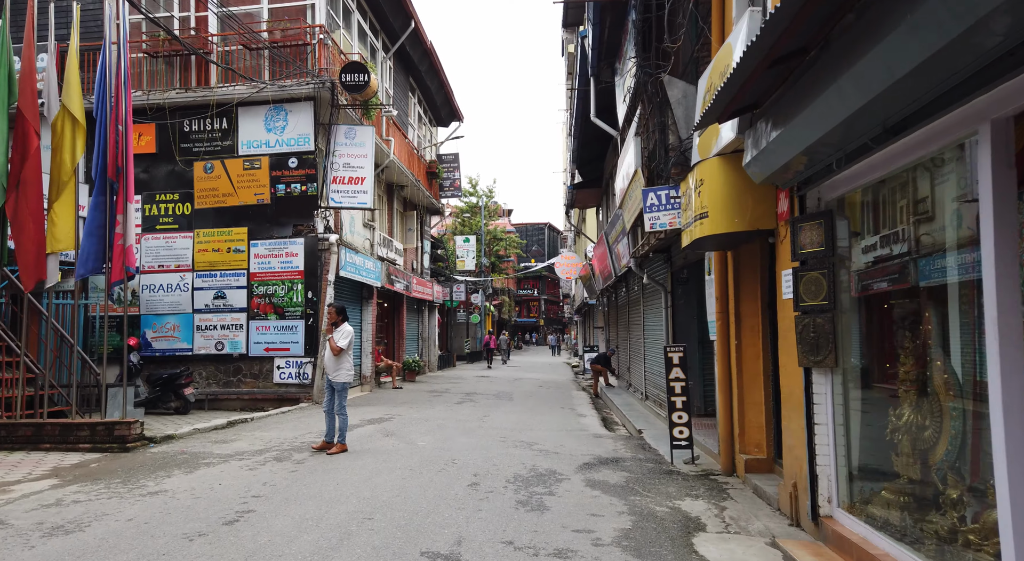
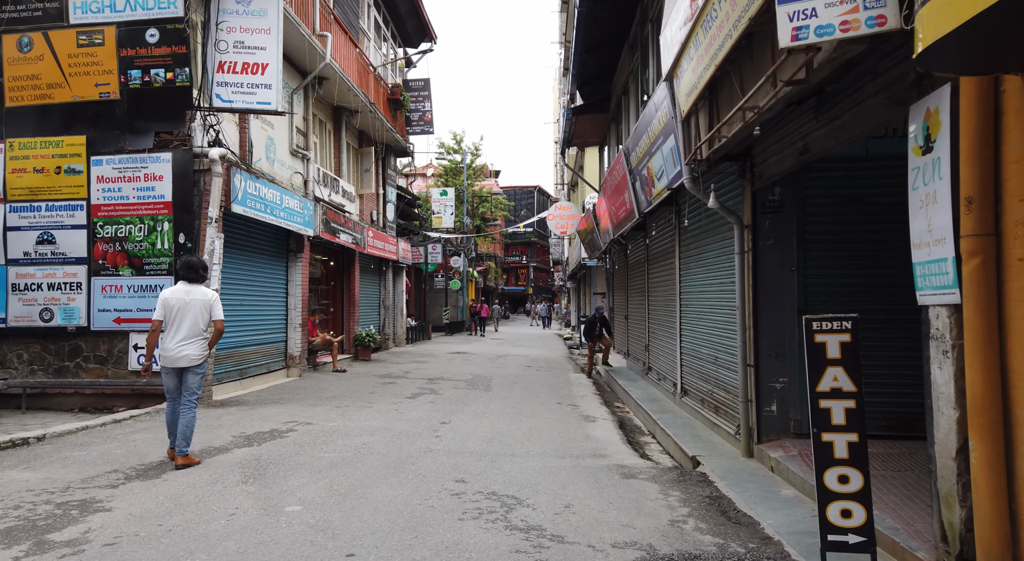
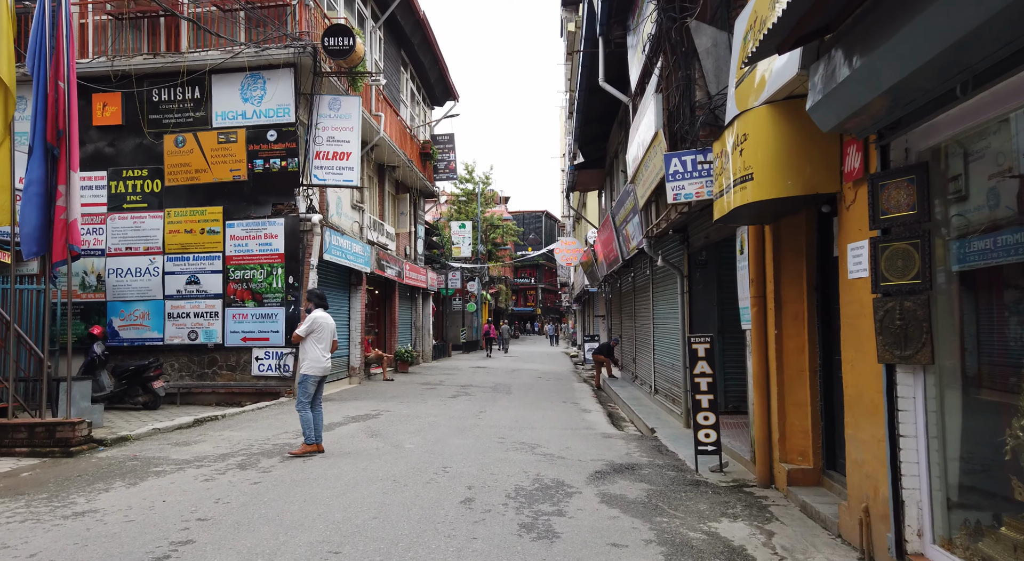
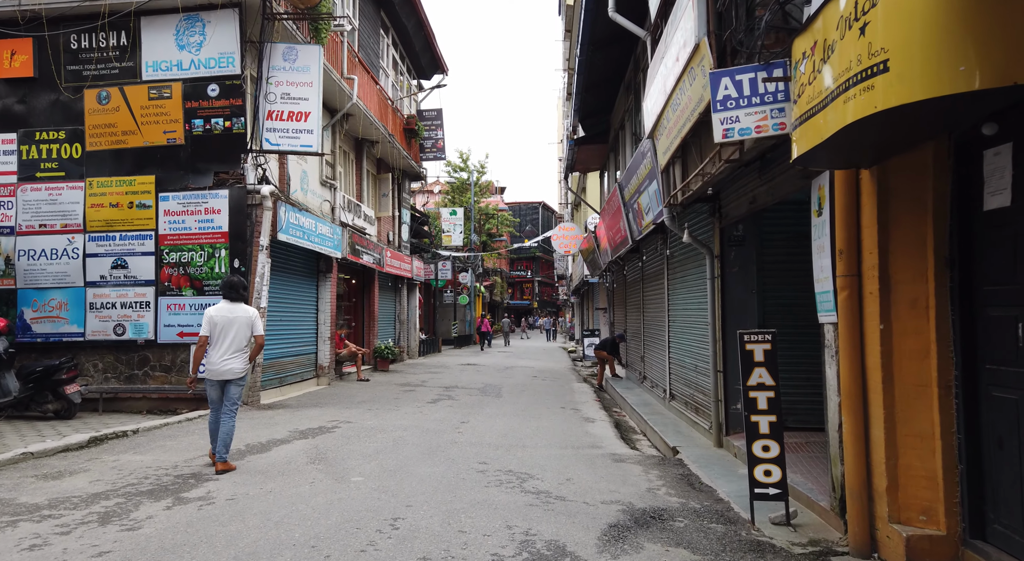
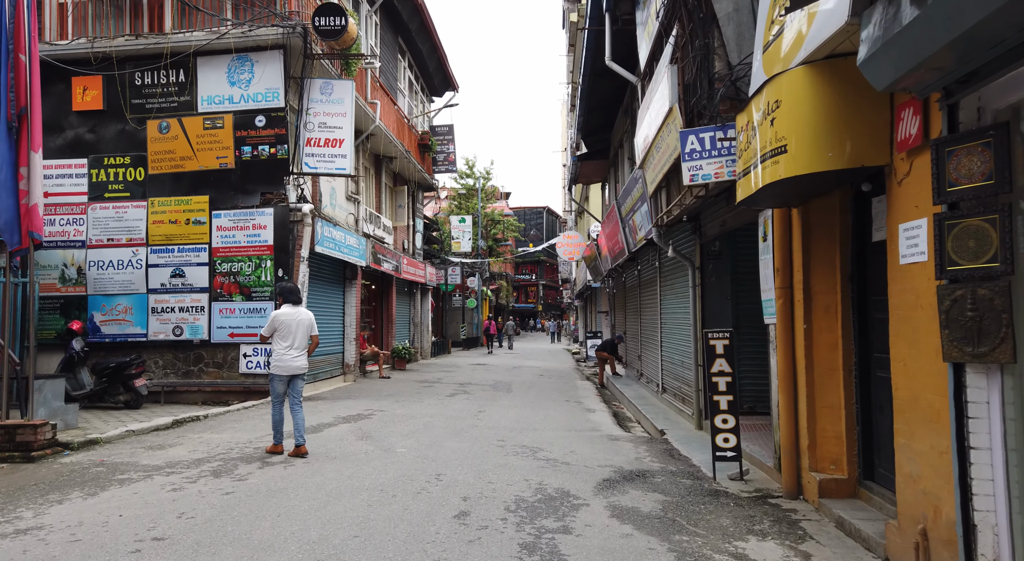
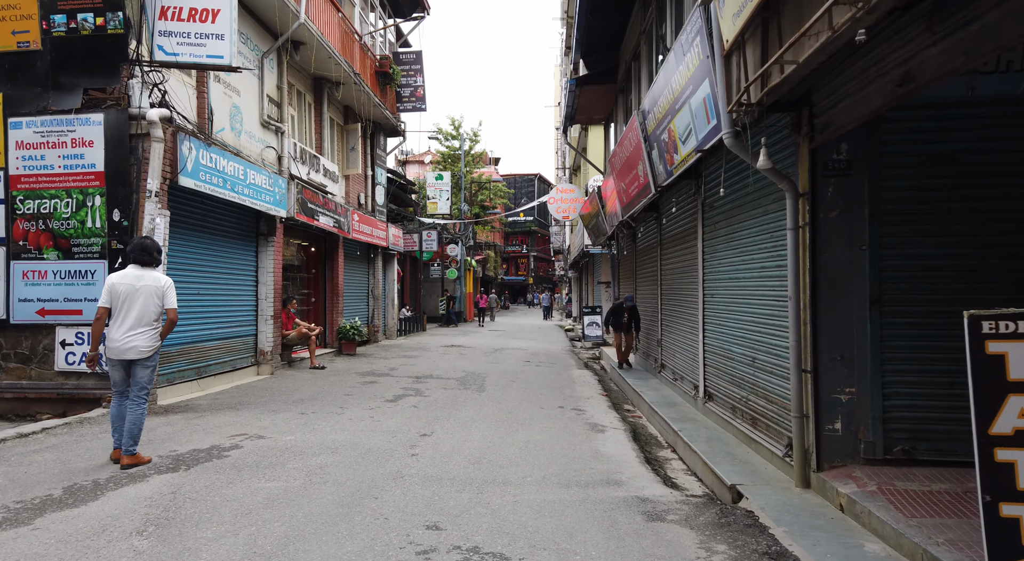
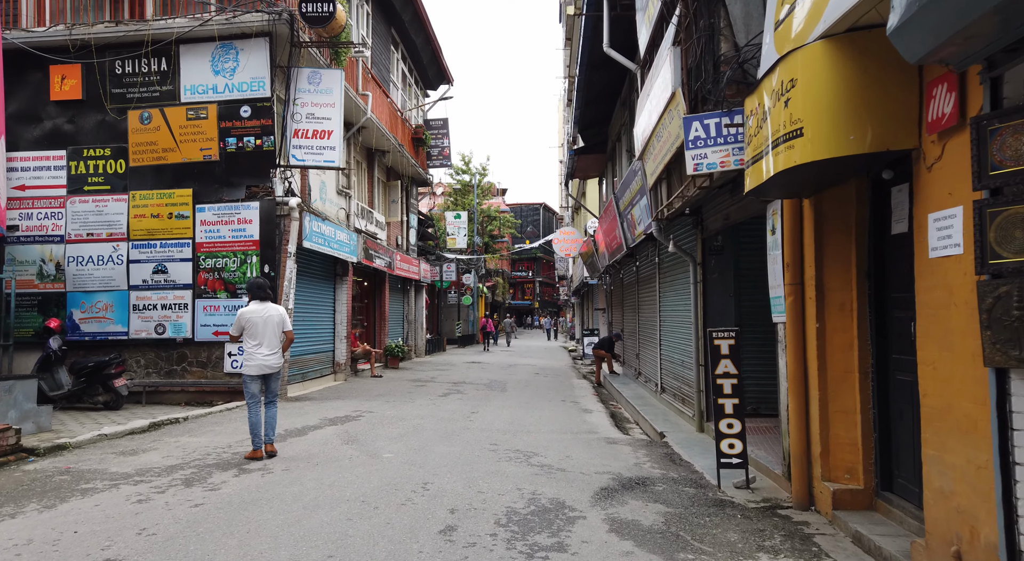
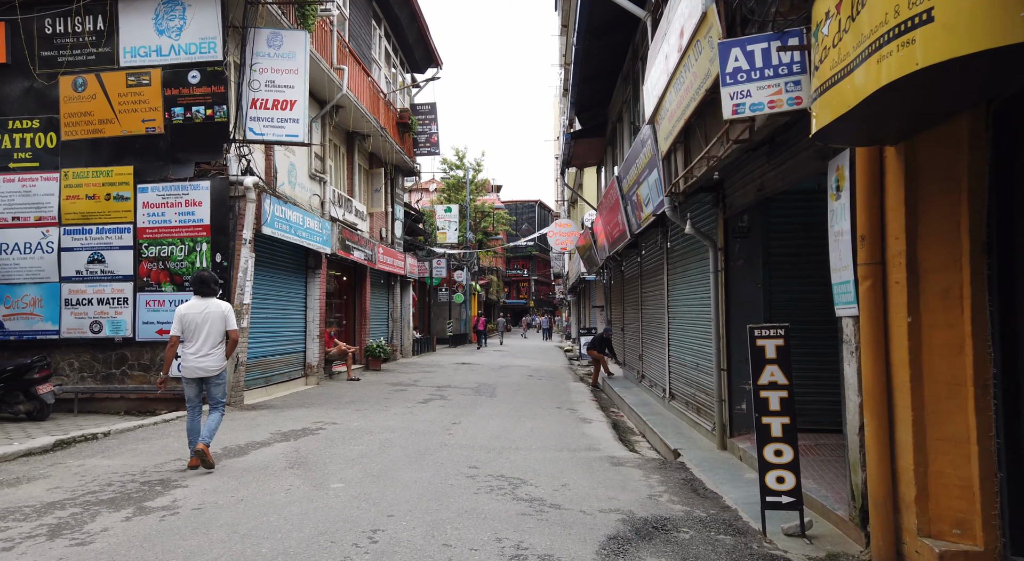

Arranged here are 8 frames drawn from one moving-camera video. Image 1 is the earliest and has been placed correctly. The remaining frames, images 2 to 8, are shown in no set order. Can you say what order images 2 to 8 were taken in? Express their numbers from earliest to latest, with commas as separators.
3, 5, 7, 4, 8, 2, 6
